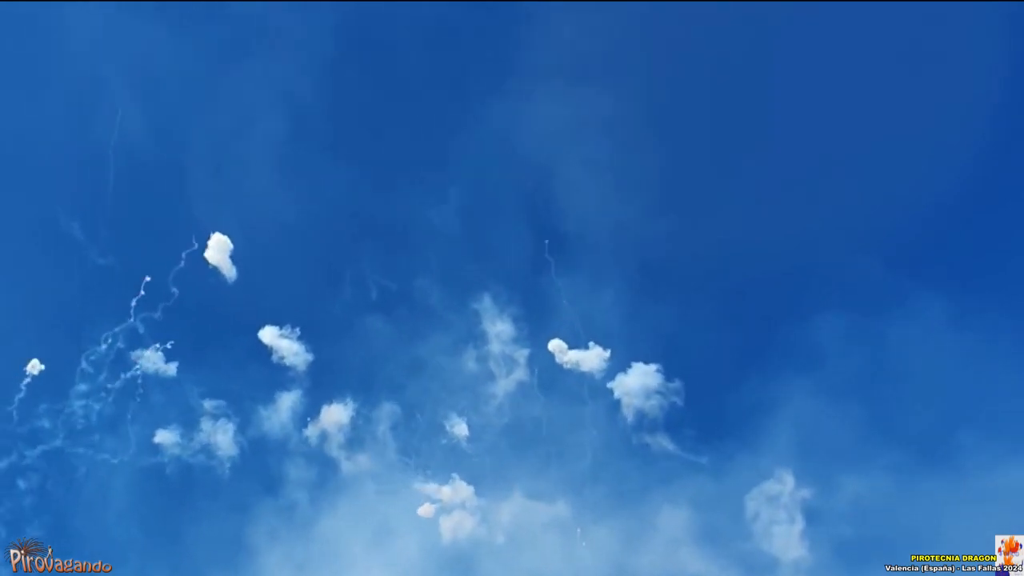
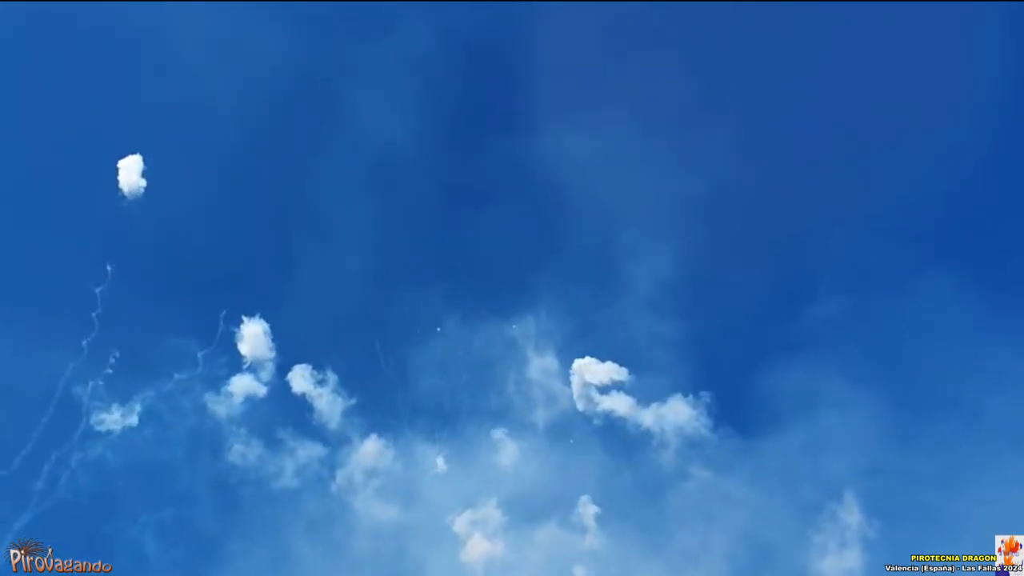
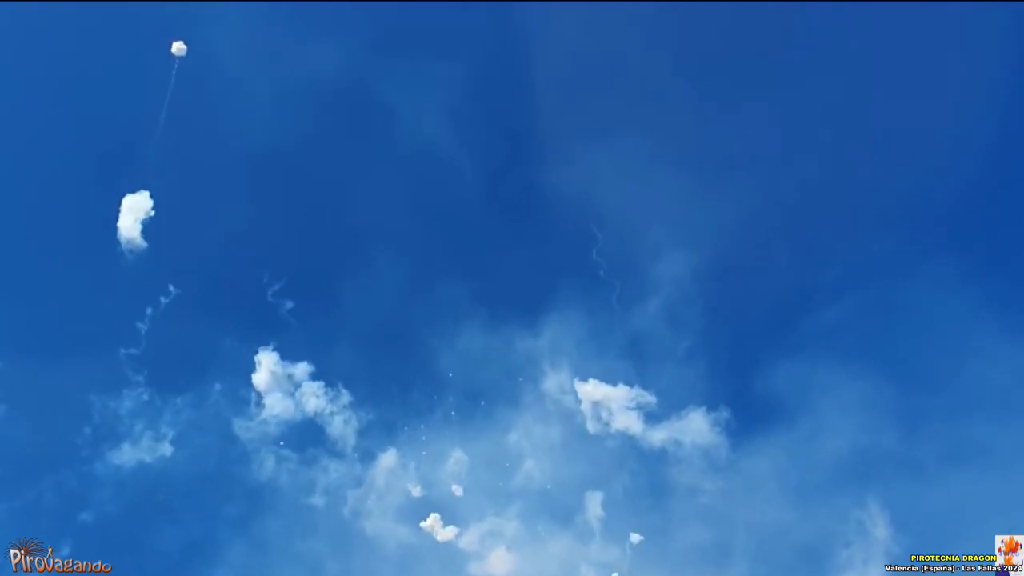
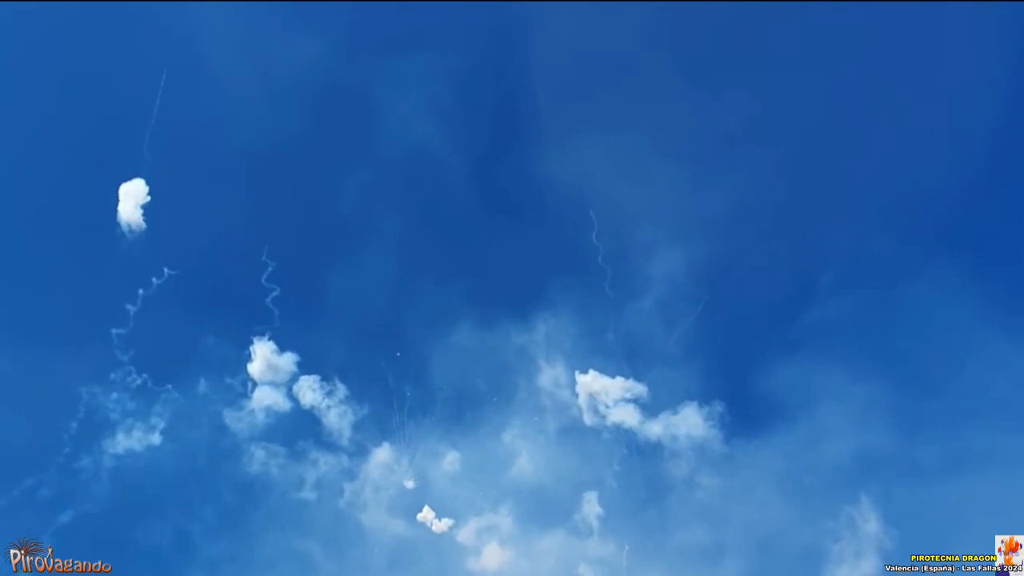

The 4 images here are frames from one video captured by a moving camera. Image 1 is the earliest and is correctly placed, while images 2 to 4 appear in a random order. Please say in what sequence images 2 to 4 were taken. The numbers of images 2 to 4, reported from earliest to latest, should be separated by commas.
2, 4, 3
